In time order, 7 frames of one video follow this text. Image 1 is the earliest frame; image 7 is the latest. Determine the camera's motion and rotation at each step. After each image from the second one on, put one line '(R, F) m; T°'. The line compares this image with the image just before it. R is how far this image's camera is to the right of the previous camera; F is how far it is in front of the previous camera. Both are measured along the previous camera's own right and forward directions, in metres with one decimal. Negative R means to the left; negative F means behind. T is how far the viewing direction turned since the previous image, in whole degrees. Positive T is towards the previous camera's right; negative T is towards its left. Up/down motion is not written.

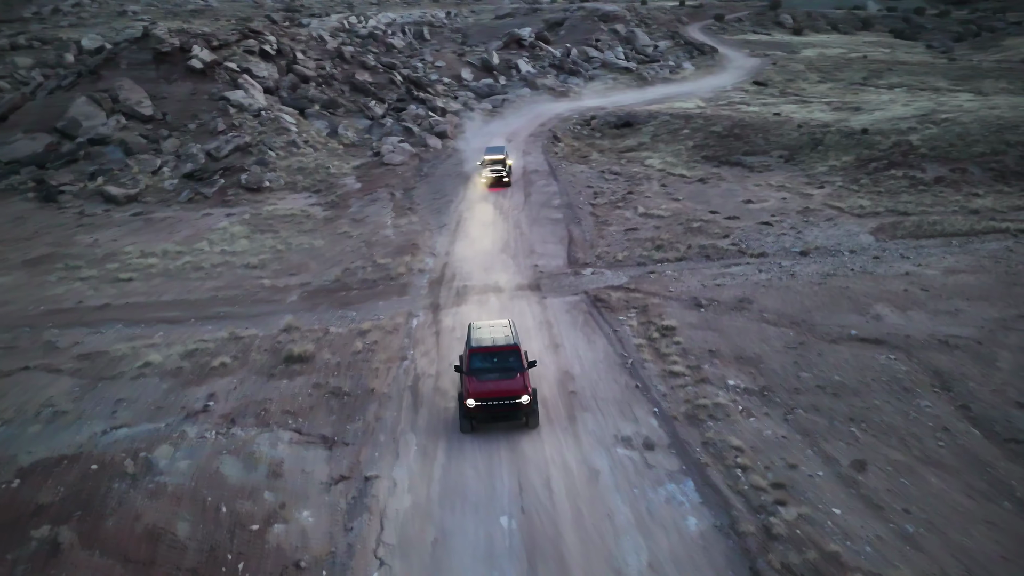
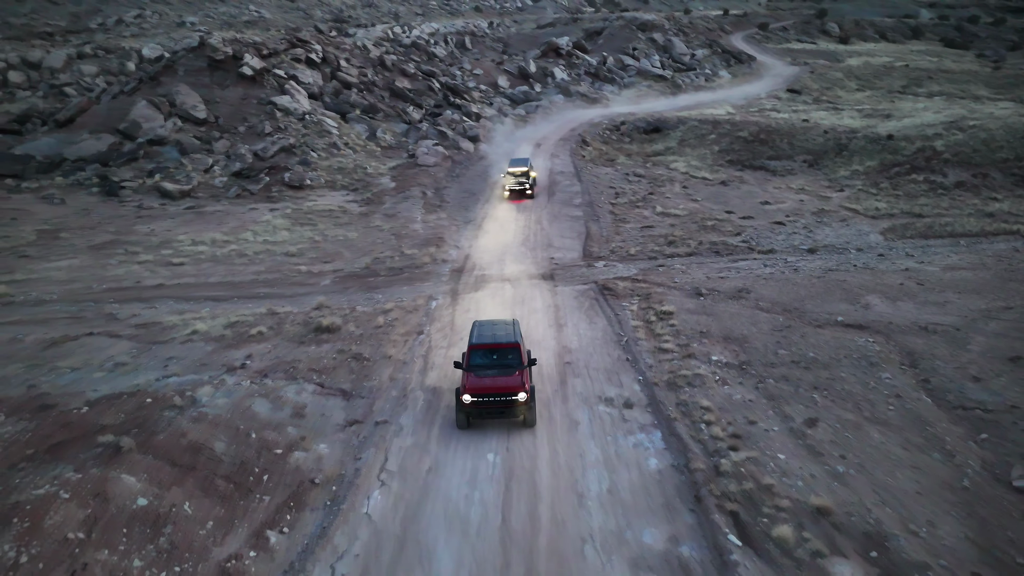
(+0.8, -1.5) m; -3°
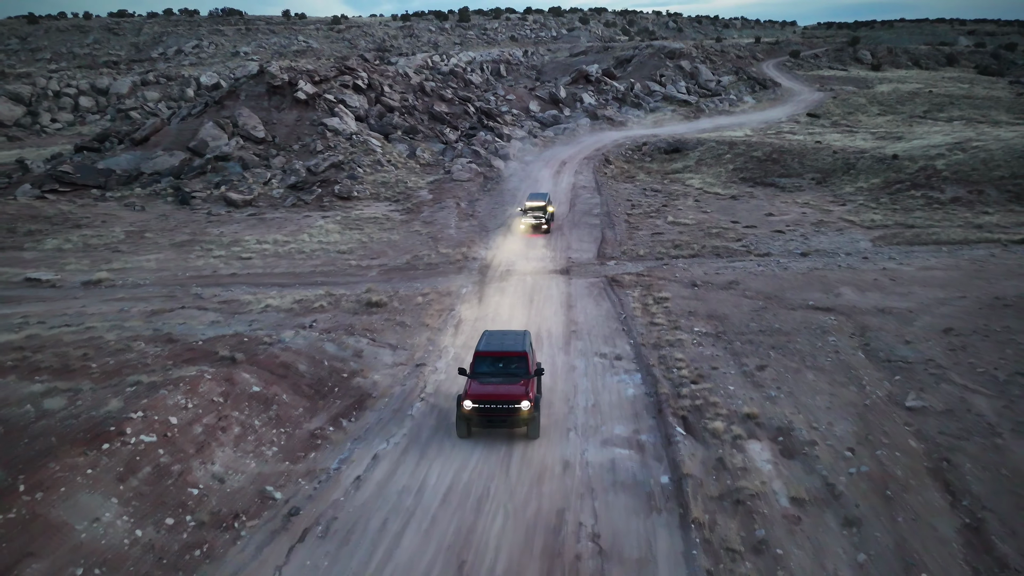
(+0.4, -3.1) m; -3°
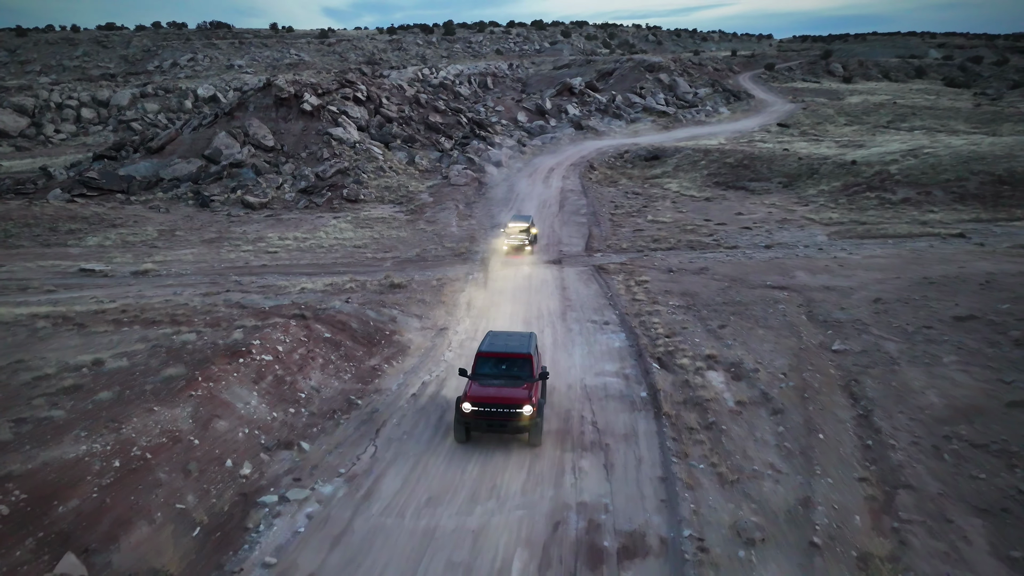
(-0.6, -3.2) m; +1°
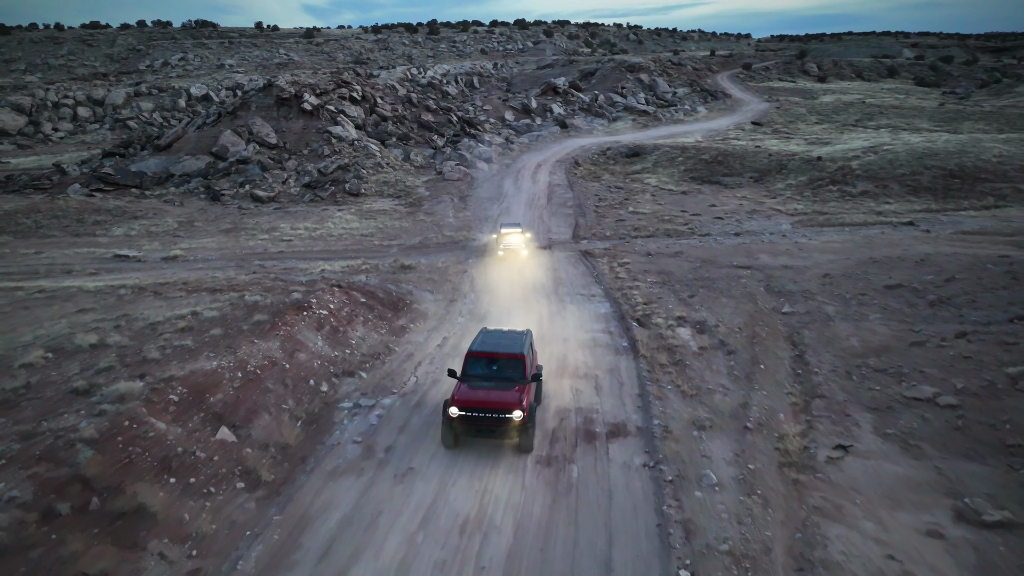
(-0.5, -2.9) m; +1°
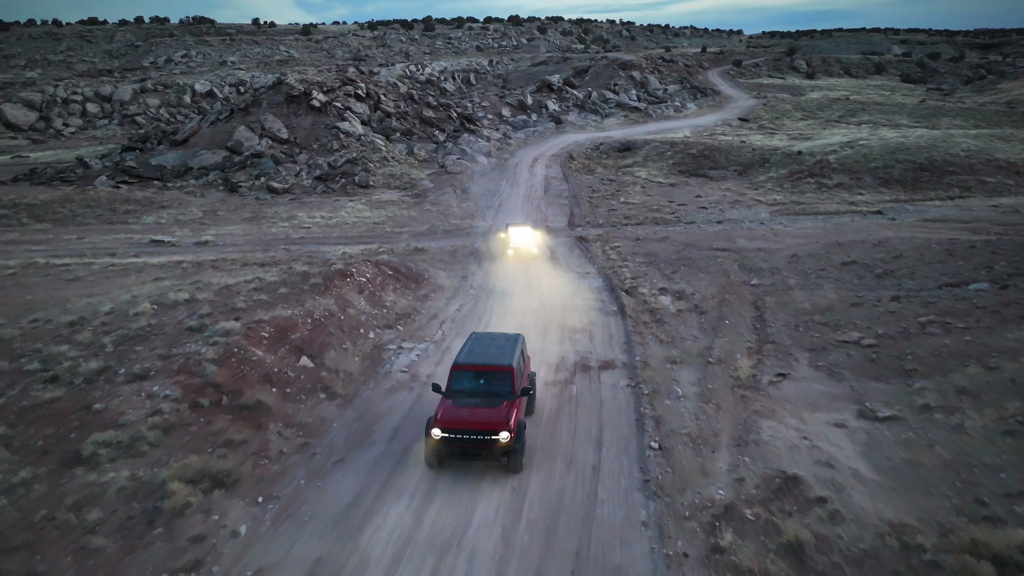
(-0.4, -2.9) m; +1°
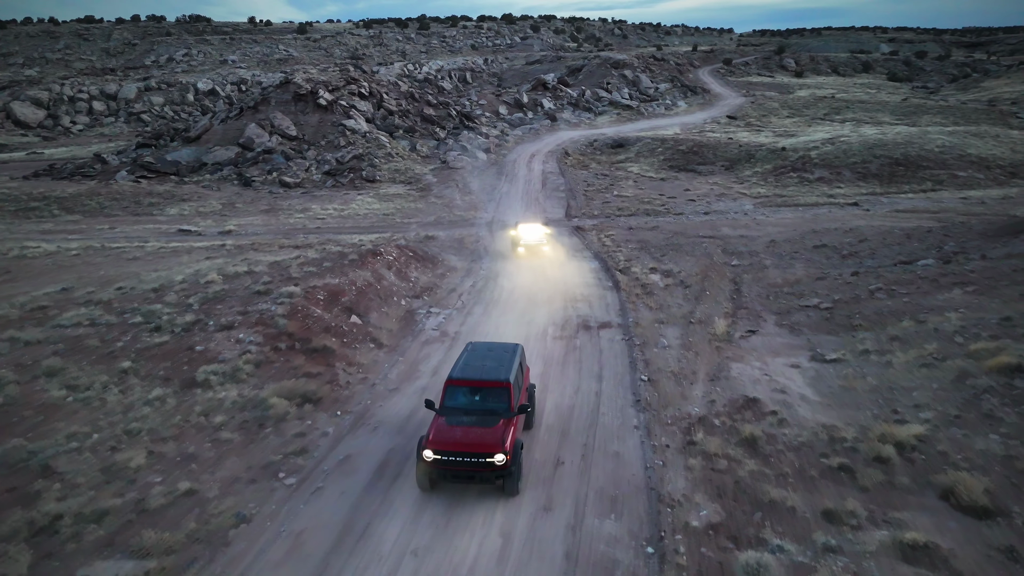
(-0.4, -2.5) m; +1°
